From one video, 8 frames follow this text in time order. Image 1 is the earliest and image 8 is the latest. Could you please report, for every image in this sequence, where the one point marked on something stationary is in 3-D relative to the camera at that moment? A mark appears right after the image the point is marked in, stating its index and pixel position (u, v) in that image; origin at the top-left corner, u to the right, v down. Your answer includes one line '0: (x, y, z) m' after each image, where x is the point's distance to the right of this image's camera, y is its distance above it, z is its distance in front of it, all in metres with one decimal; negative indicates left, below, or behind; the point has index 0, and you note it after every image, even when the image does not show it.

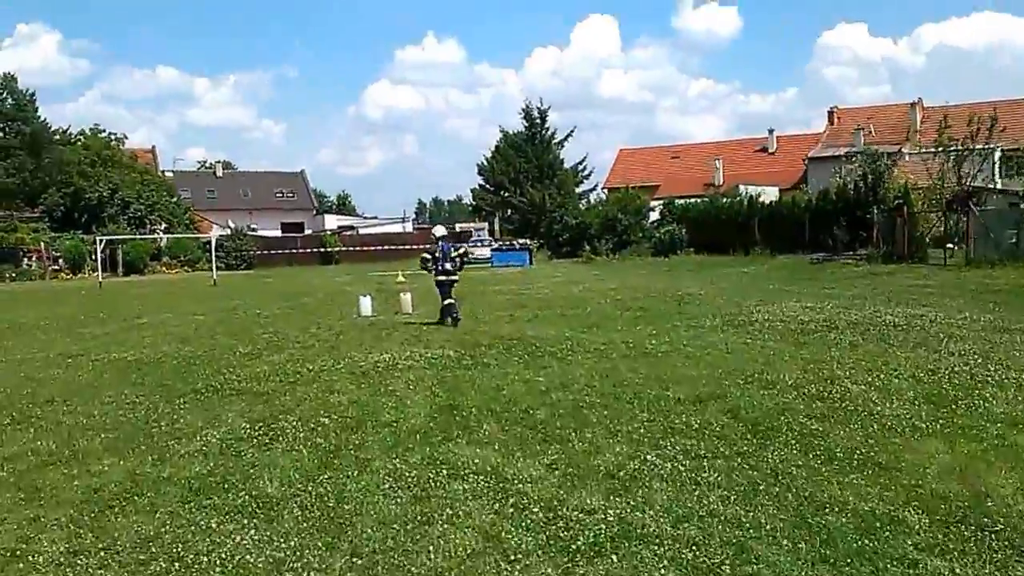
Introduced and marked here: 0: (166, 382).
0: (-5.1, -1.4, +9.7) m
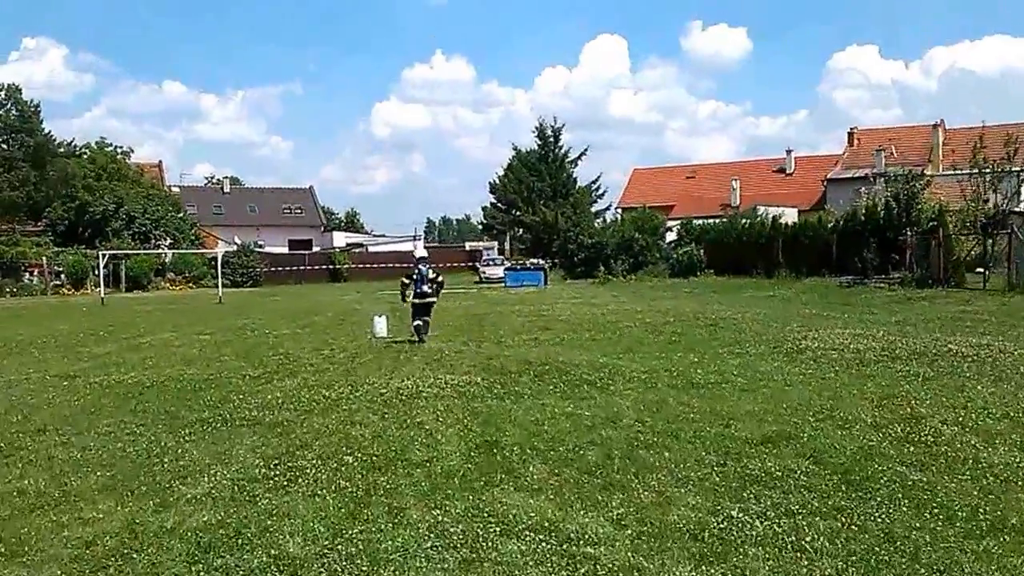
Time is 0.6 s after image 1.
0: (-4.6, -1.7, +8.9) m
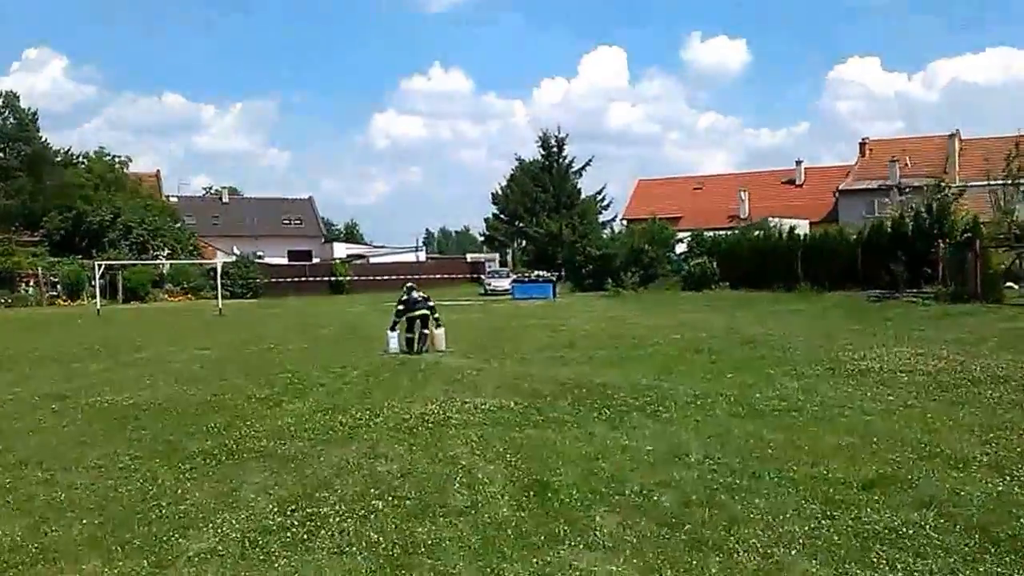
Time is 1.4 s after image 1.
0: (-4.1, -1.8, +7.9) m
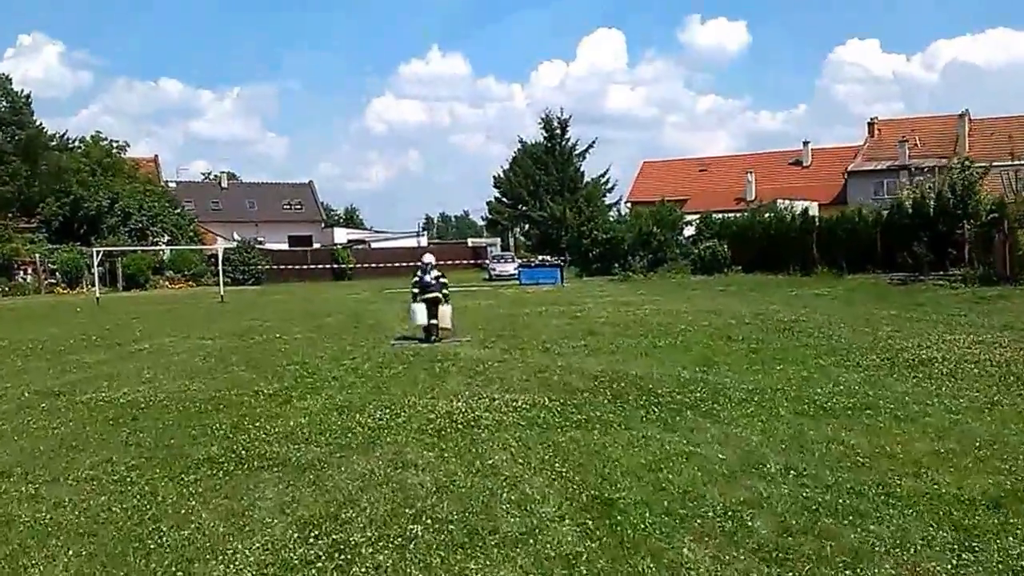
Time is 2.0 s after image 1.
0: (-3.6, -1.7, +7.0) m
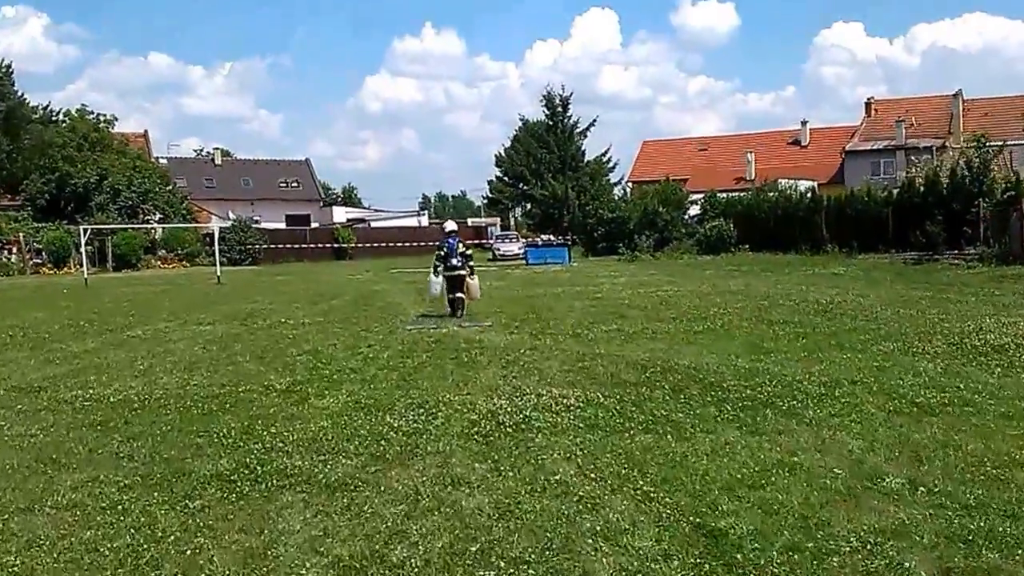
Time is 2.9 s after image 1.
0: (-3.1, -1.5, +6.0) m
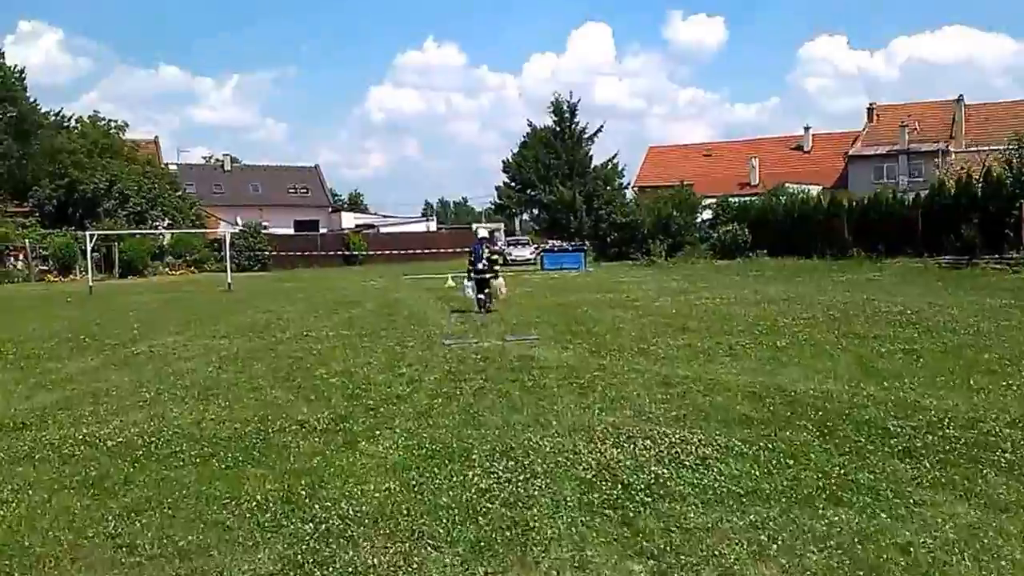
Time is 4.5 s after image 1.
0: (-2.1, -1.7, +4.3) m
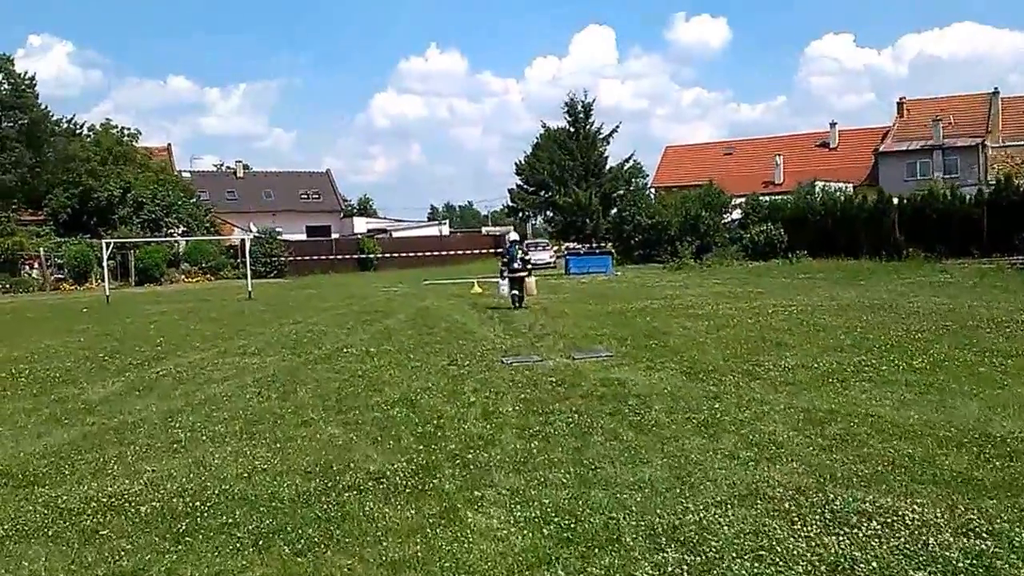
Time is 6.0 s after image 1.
0: (-0.9, -1.9, +2.8) m
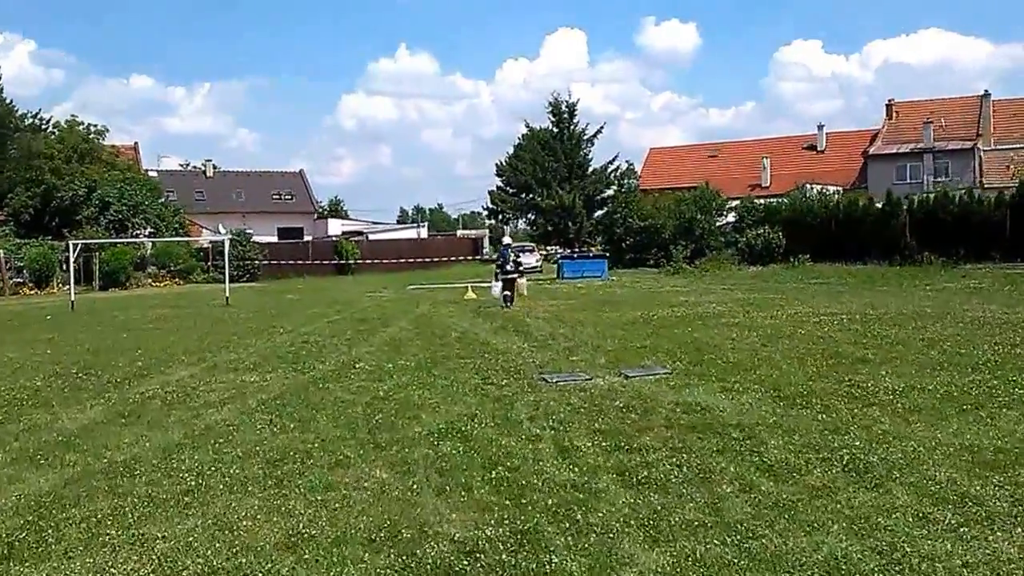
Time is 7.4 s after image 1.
0: (+0.2, -1.9, +1.3) m
